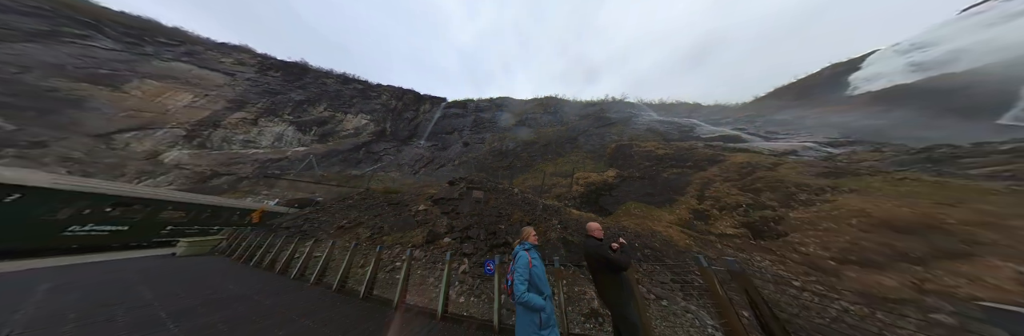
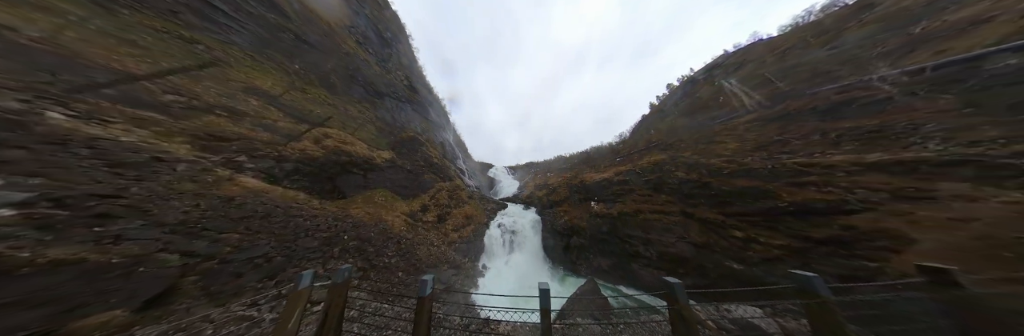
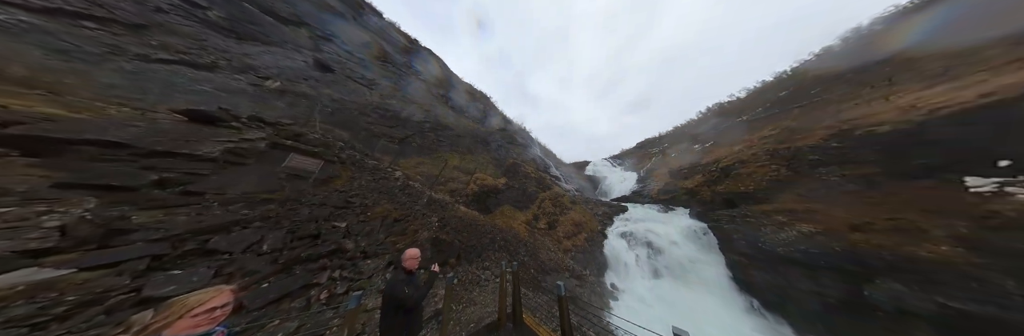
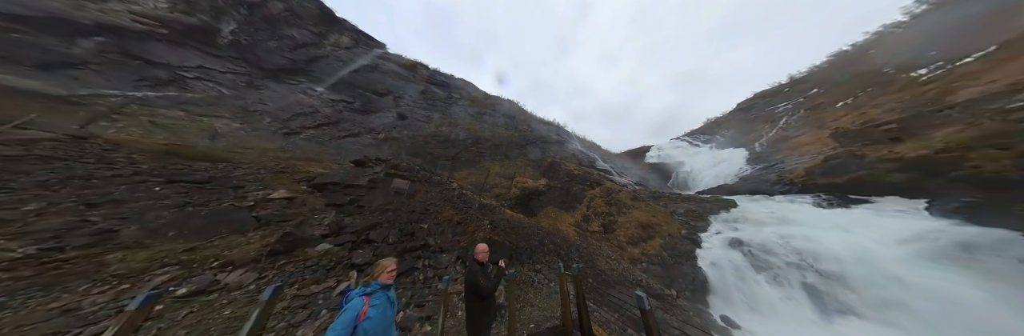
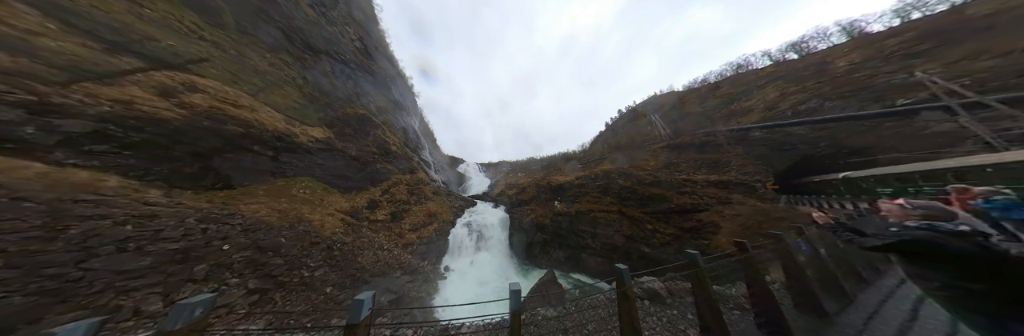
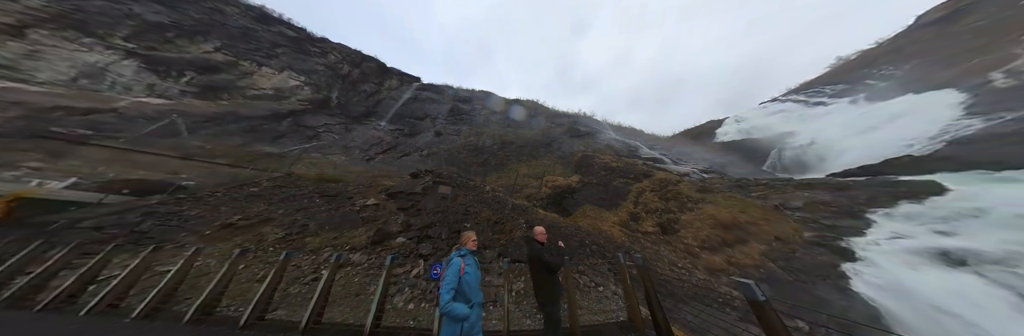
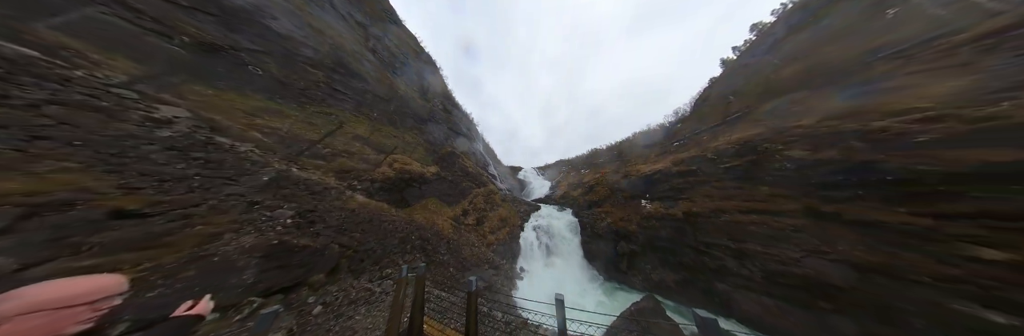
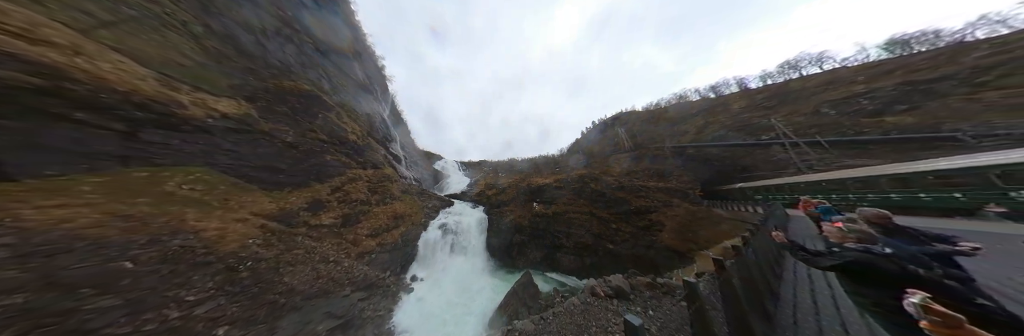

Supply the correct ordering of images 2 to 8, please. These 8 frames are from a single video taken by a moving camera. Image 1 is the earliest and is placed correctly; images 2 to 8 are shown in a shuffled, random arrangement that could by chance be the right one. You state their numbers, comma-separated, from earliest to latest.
6, 4, 3, 7, 2, 5, 8
